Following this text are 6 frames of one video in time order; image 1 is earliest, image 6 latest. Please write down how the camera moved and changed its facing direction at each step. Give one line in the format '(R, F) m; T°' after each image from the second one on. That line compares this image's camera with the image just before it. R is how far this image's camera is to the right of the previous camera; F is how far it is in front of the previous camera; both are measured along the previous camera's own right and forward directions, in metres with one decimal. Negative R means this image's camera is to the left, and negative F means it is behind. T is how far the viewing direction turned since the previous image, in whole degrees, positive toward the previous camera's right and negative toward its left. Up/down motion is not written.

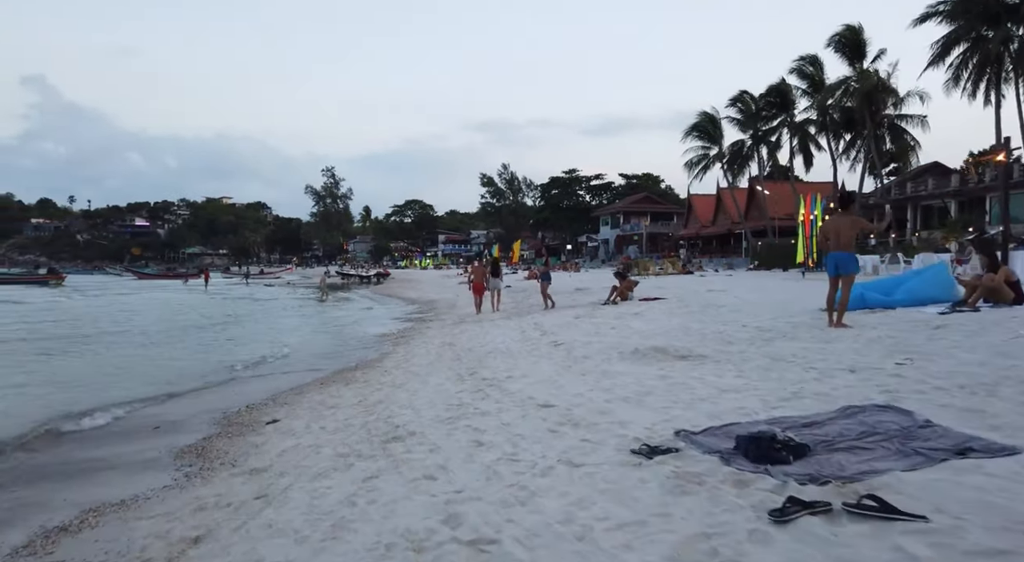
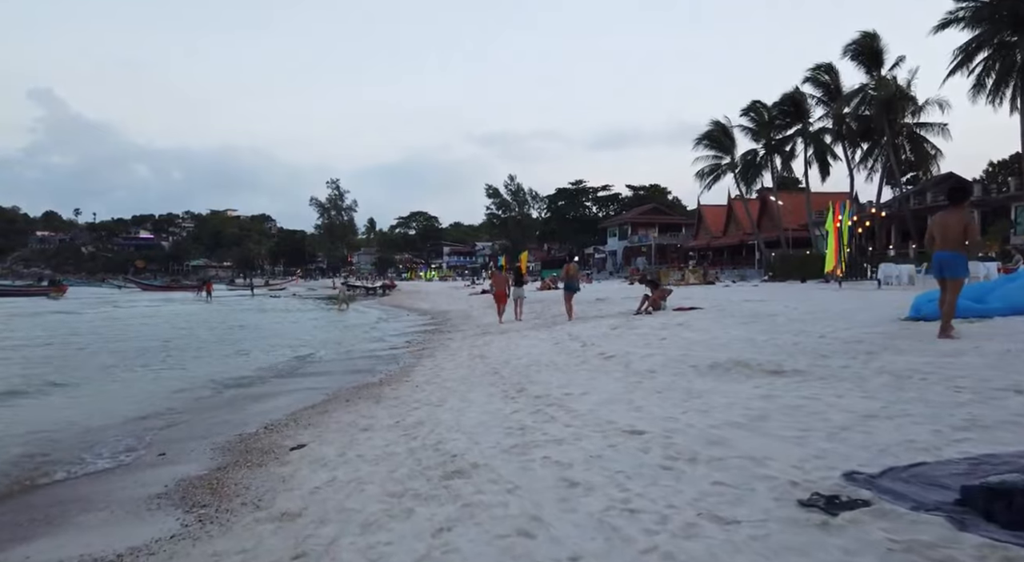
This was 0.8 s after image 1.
(-0.6, +1.0) m; 0°
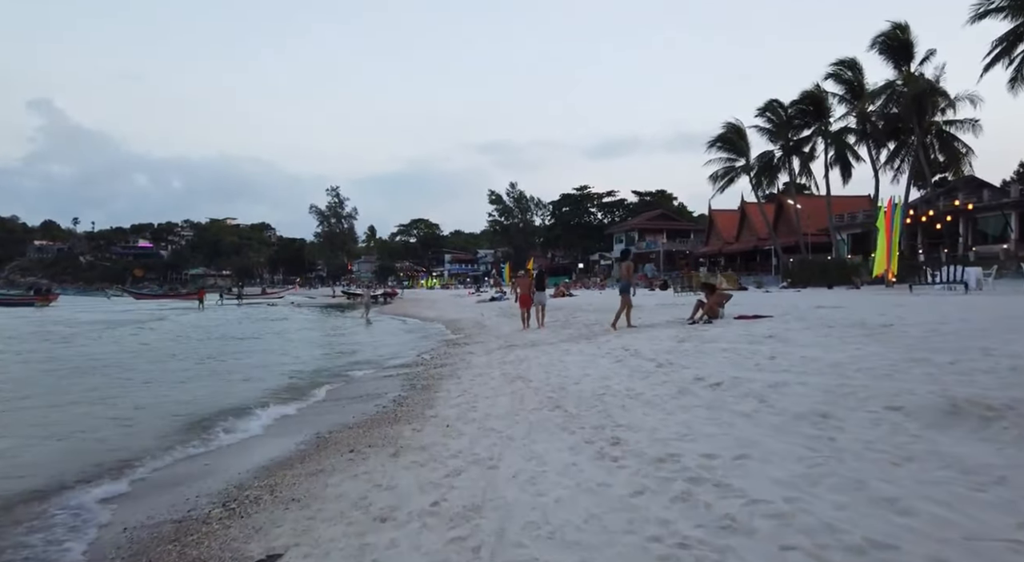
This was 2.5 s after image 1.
(-0.7, +2.7) m; 0°
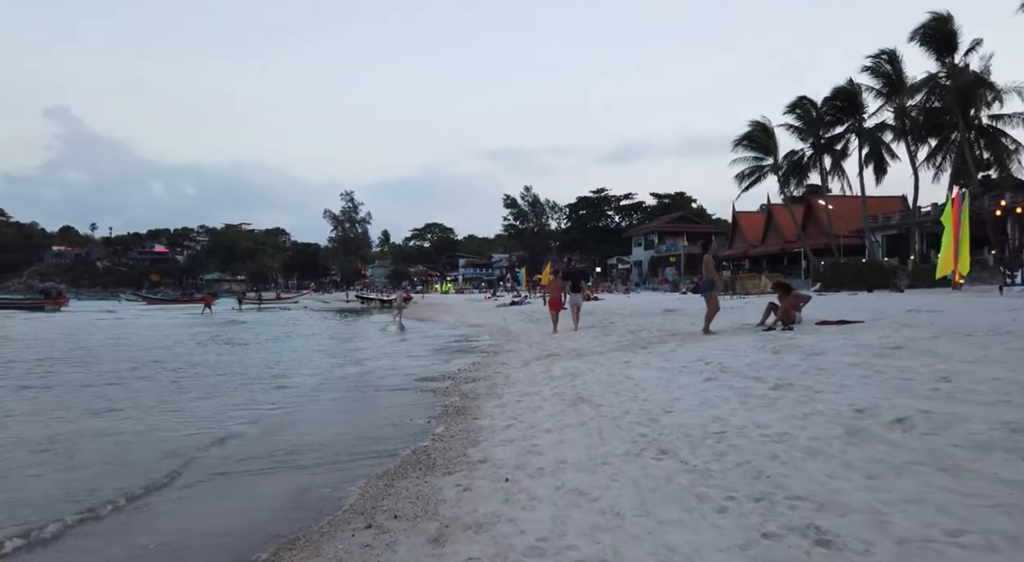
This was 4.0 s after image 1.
(-0.6, +2.1) m; -1°
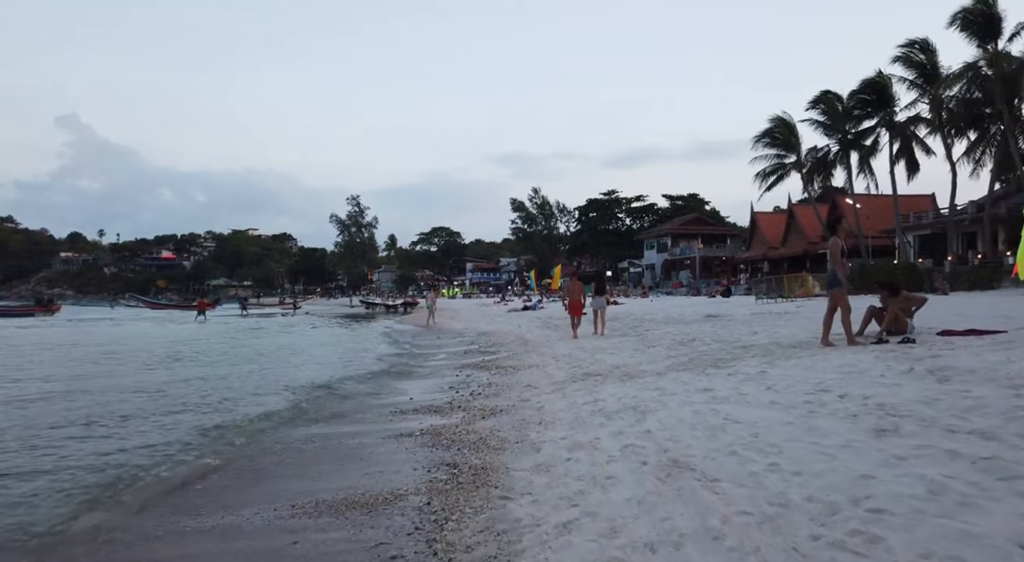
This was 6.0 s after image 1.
(-0.3, +2.9) m; -1°
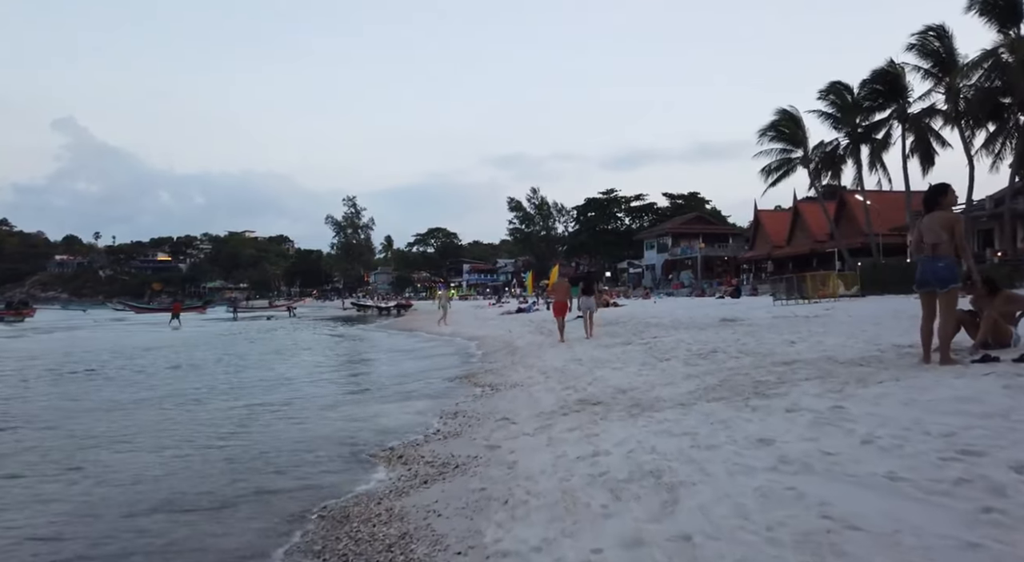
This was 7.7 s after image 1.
(+0.3, +2.6) m; 0°
